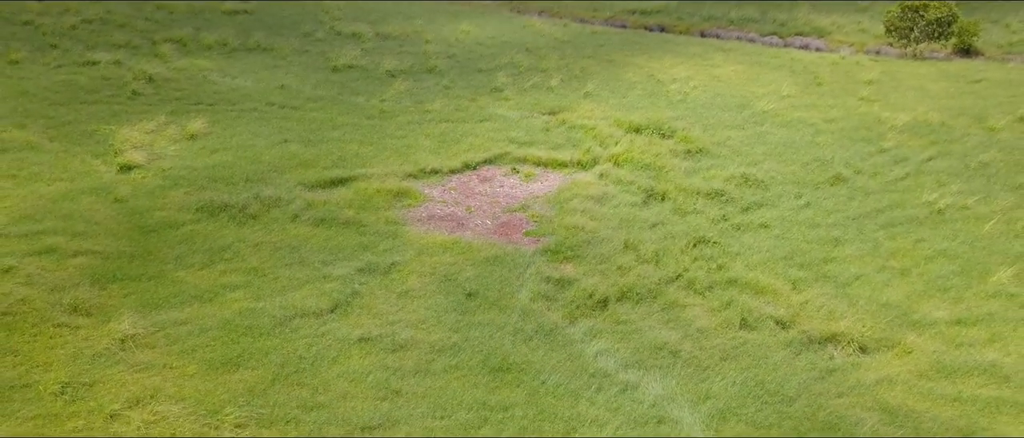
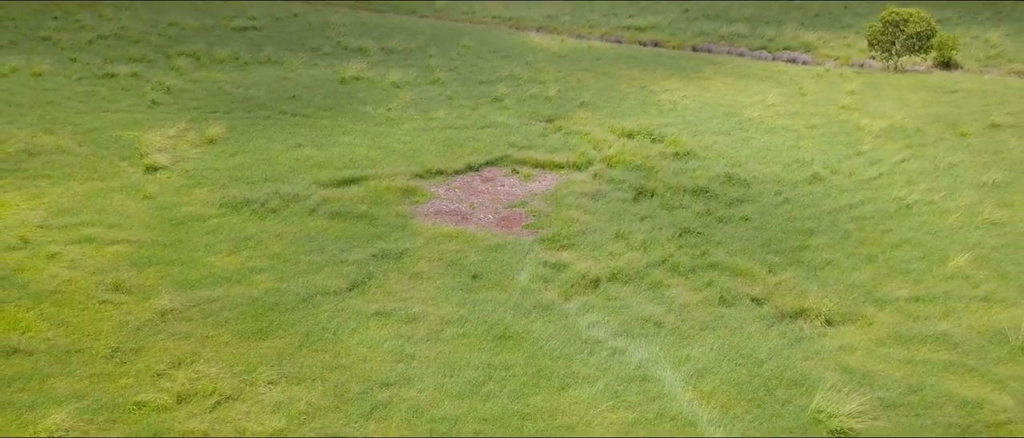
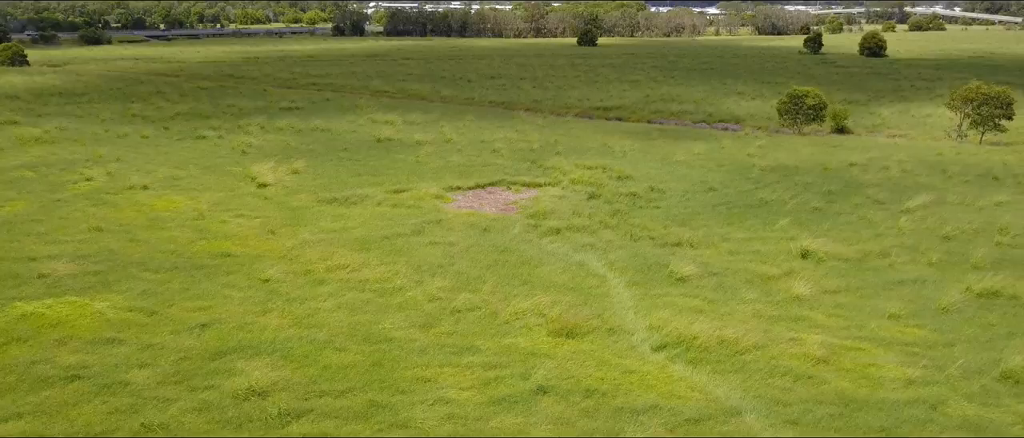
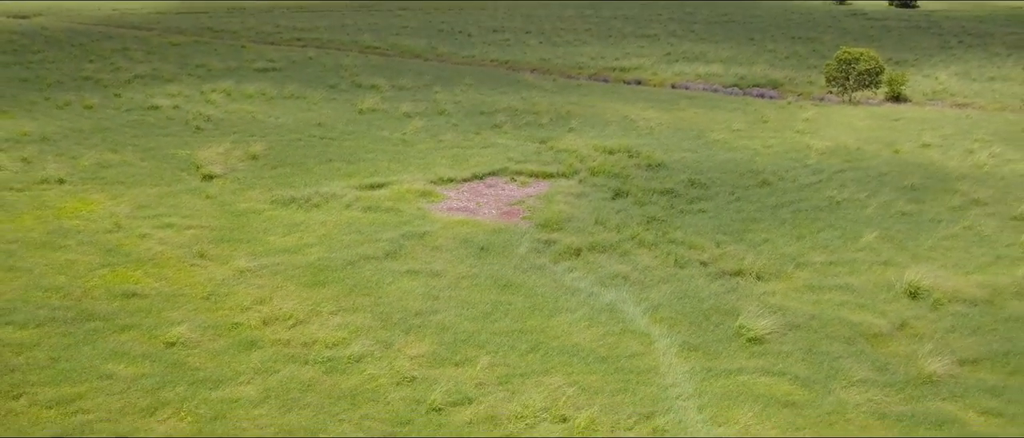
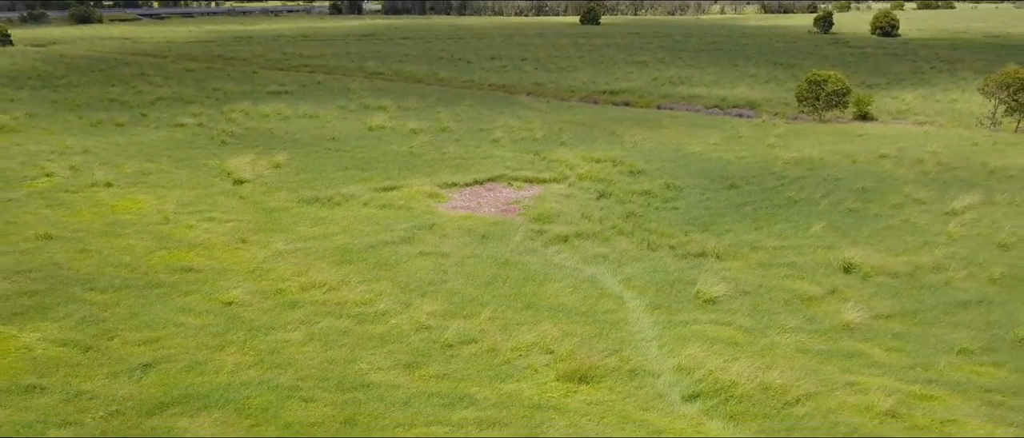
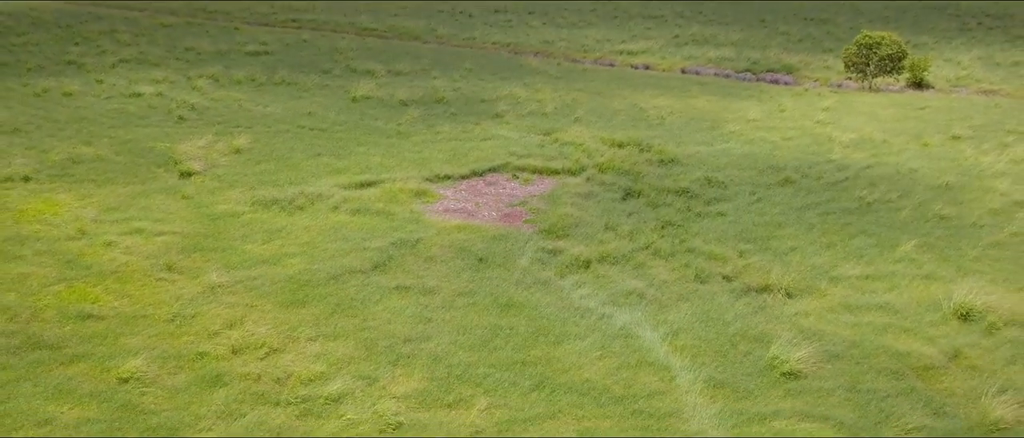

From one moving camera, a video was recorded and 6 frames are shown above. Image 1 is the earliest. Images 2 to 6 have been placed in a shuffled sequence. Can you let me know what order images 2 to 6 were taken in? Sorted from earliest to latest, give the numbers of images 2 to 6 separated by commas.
2, 6, 4, 5, 3
